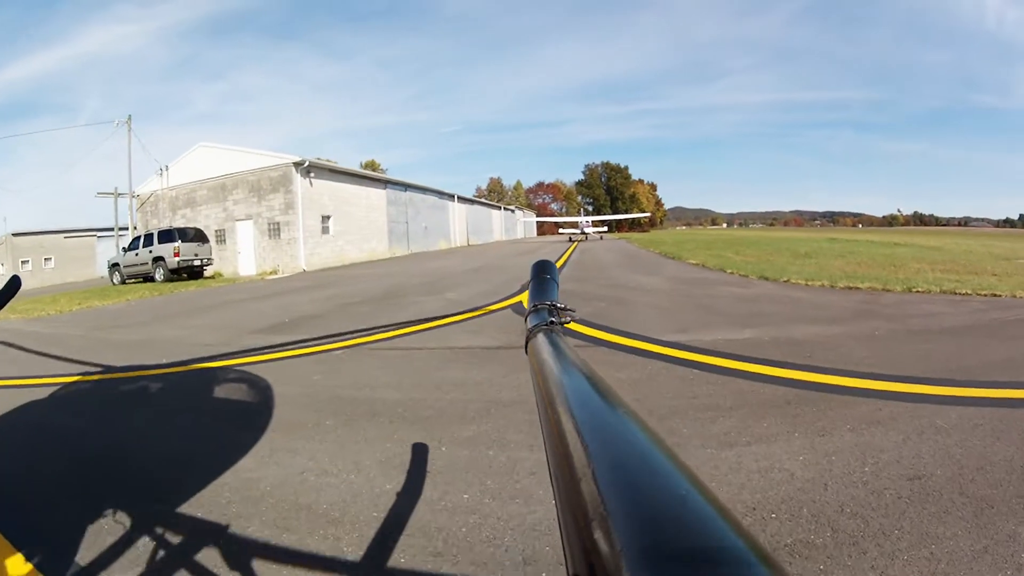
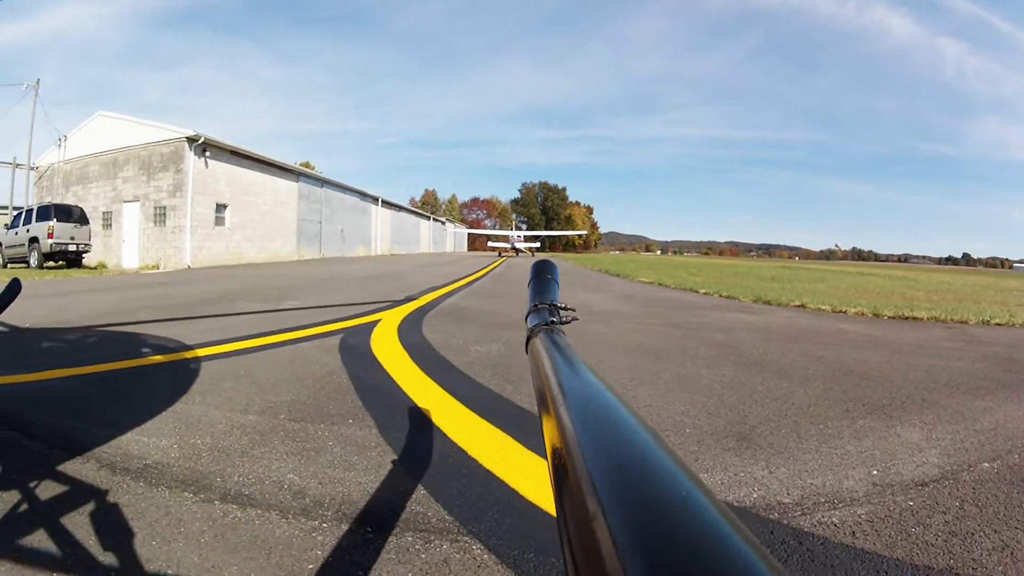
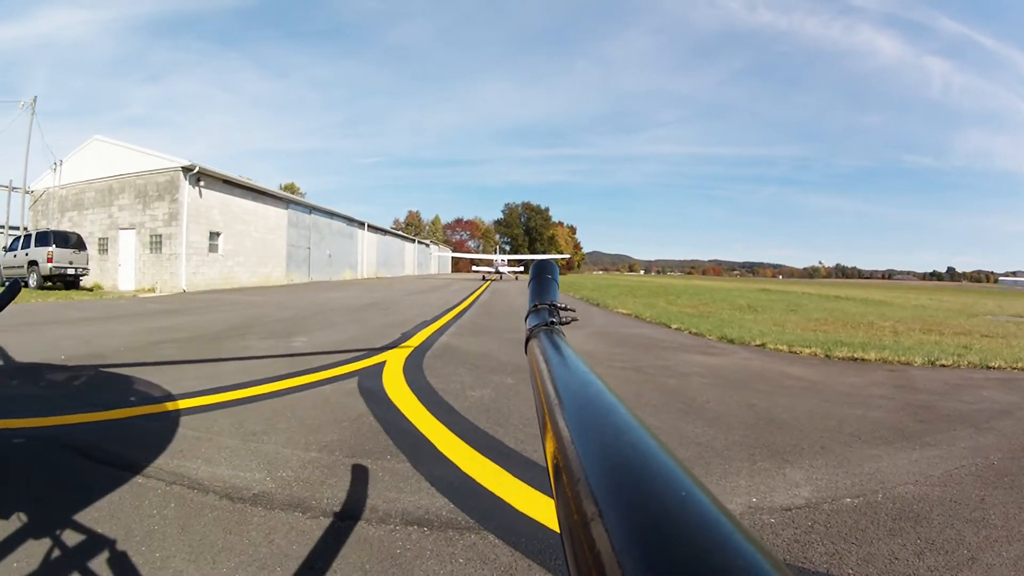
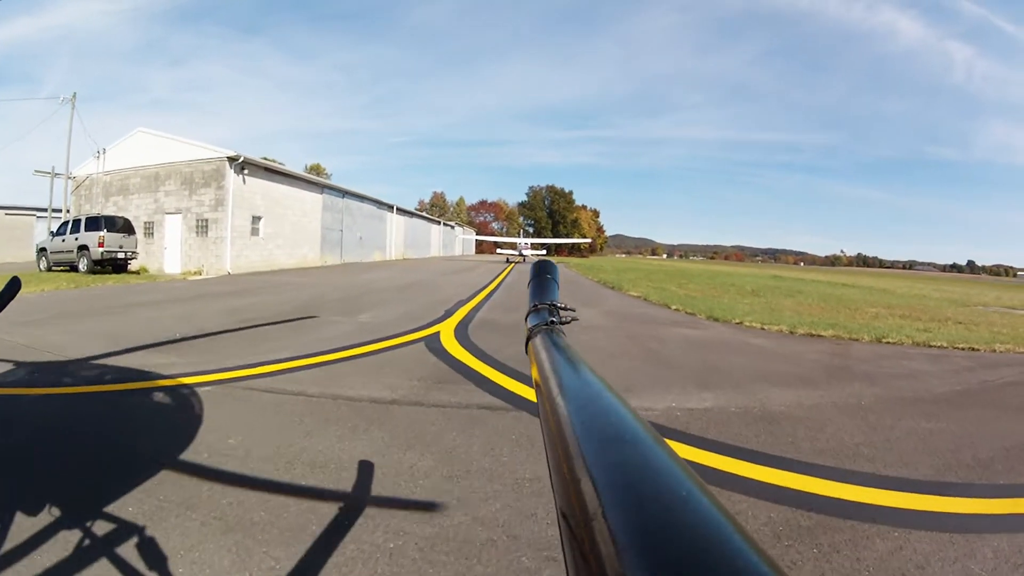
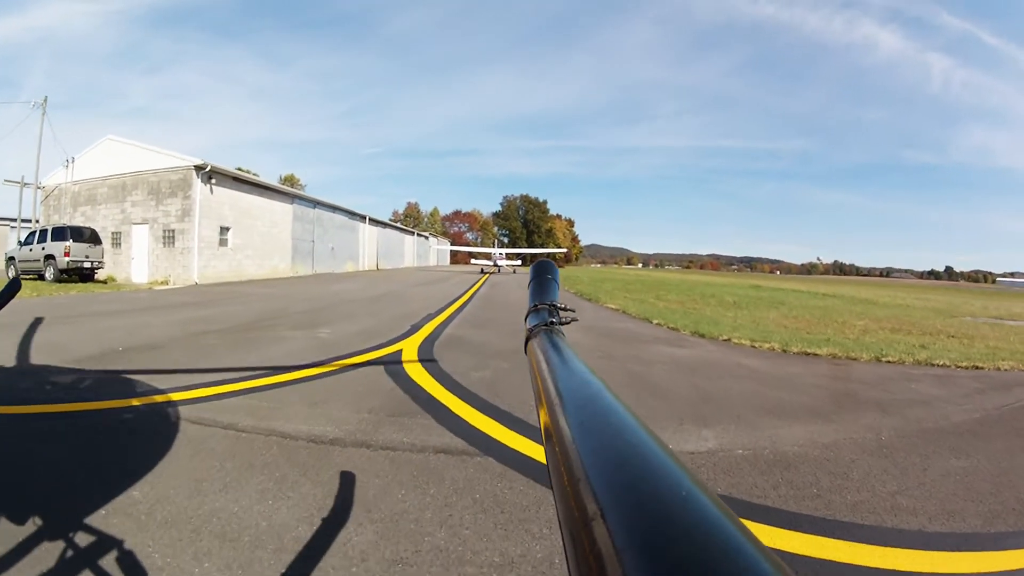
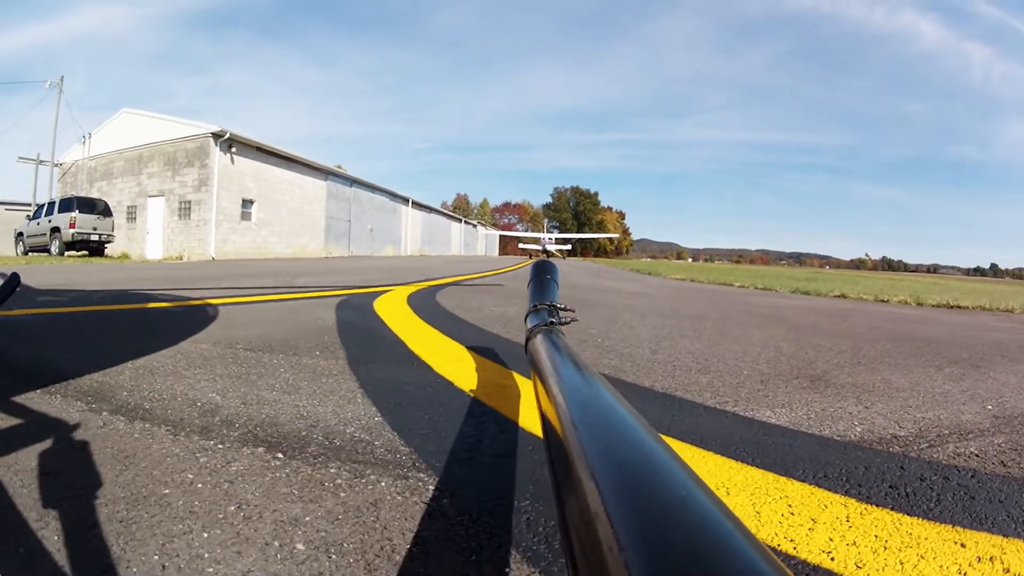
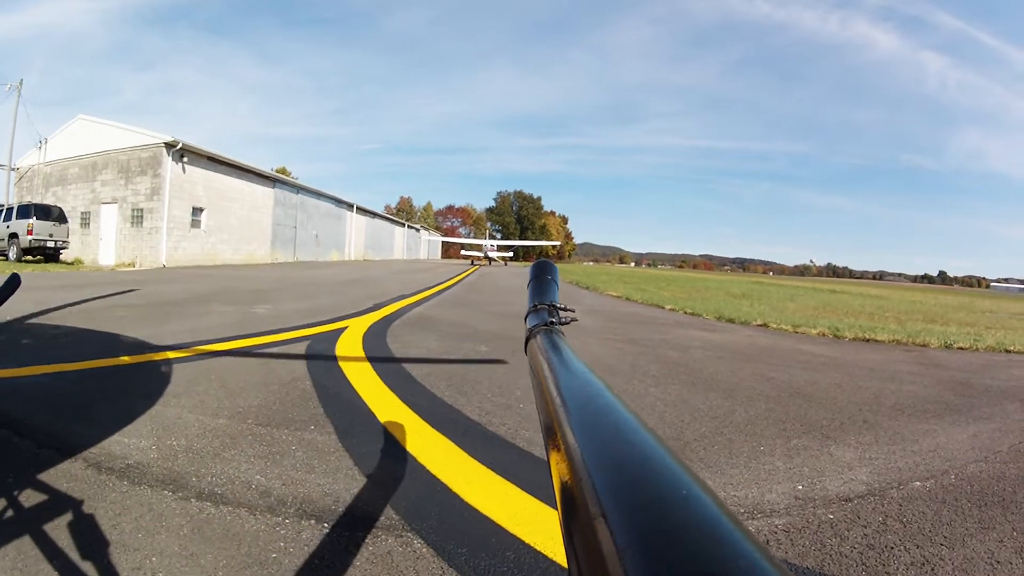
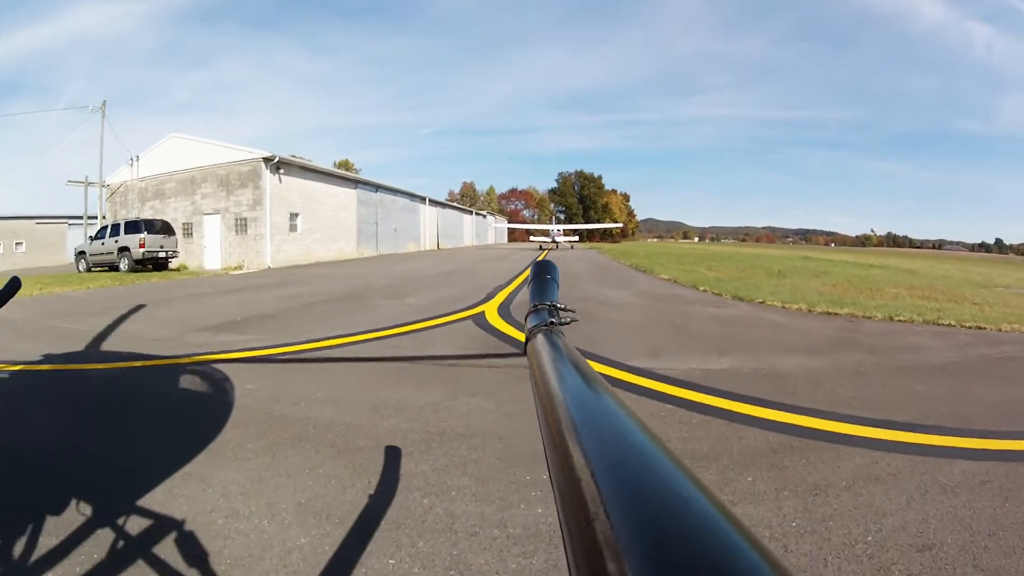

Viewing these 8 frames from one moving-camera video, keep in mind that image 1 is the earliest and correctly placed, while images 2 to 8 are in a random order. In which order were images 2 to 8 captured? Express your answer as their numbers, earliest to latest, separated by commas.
8, 4, 5, 3, 7, 2, 6
